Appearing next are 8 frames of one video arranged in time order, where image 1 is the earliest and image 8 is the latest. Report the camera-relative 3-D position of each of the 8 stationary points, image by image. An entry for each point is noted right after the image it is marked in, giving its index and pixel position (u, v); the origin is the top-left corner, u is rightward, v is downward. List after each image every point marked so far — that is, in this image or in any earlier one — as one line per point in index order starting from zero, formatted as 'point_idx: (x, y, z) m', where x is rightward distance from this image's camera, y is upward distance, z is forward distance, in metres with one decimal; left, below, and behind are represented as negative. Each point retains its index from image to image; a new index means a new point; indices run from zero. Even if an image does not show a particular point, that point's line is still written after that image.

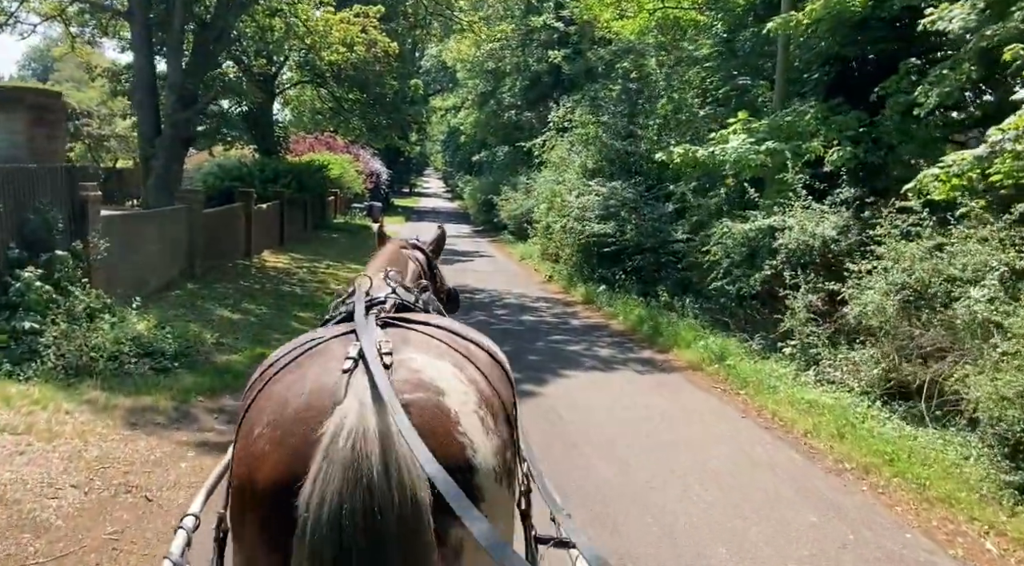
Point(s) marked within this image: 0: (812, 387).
0: (+3.4, -1.2, +10.3) m
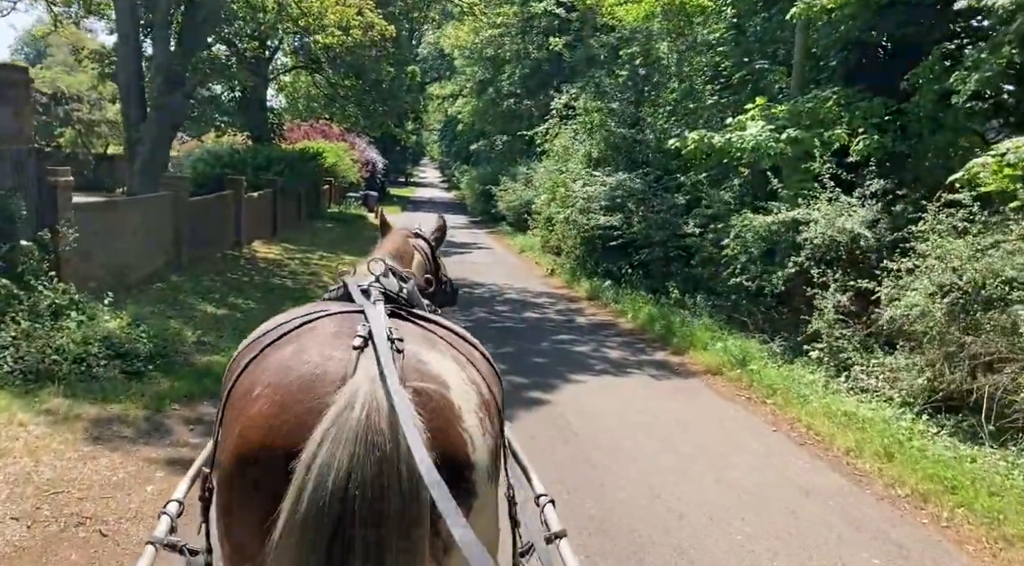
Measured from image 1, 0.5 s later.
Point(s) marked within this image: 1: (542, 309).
0: (+3.5, -1.2, +9.4) m
1: (+0.6, -0.5, +16.9) m
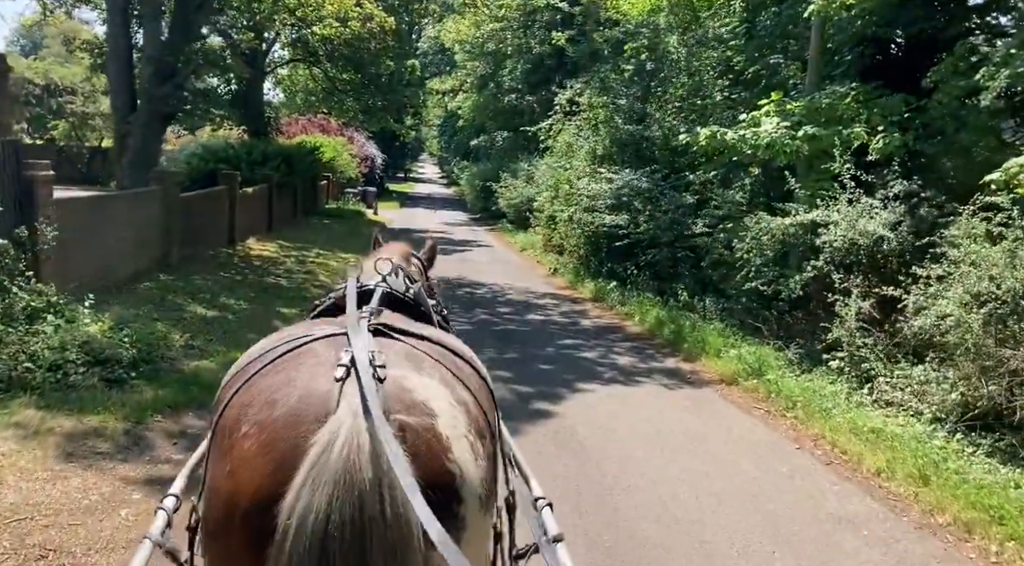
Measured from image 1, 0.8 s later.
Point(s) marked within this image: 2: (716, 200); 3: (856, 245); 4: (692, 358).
0: (+3.6, -1.3, +8.9) m
1: (+0.6, -0.5, +16.3) m
2: (+3.6, +1.4, +15.6) m
3: (+4.2, +0.5, +11.0) m
4: (+2.4, -1.0, +11.9) m
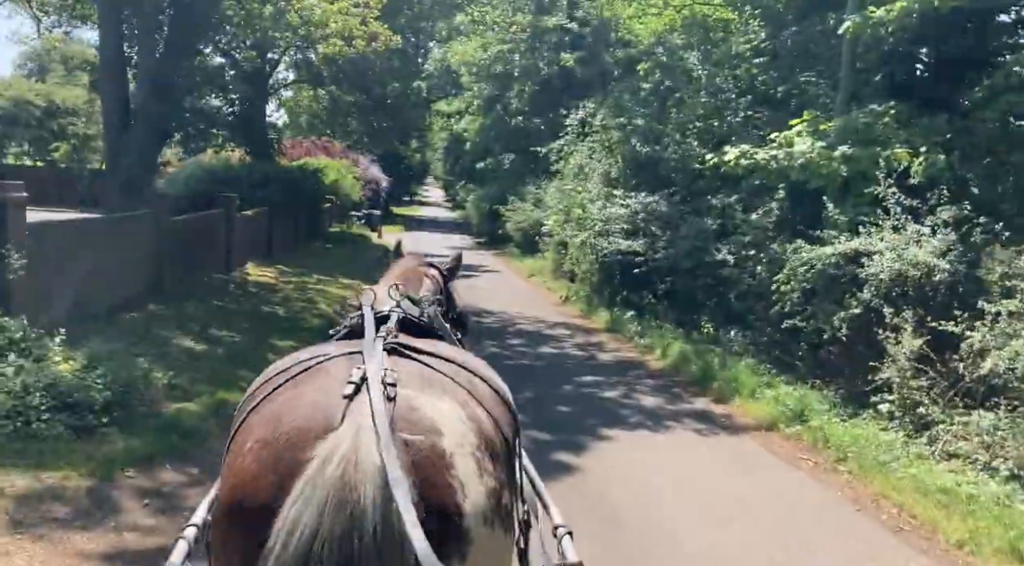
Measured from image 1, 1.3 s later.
0: (+3.7, -1.6, +7.9) m
1: (+0.8, -1.0, +15.3) m
2: (+3.8, +0.9, +14.6) m
3: (+4.4, +0.1, +10.0) m
4: (+2.6, -1.4, +10.9) m
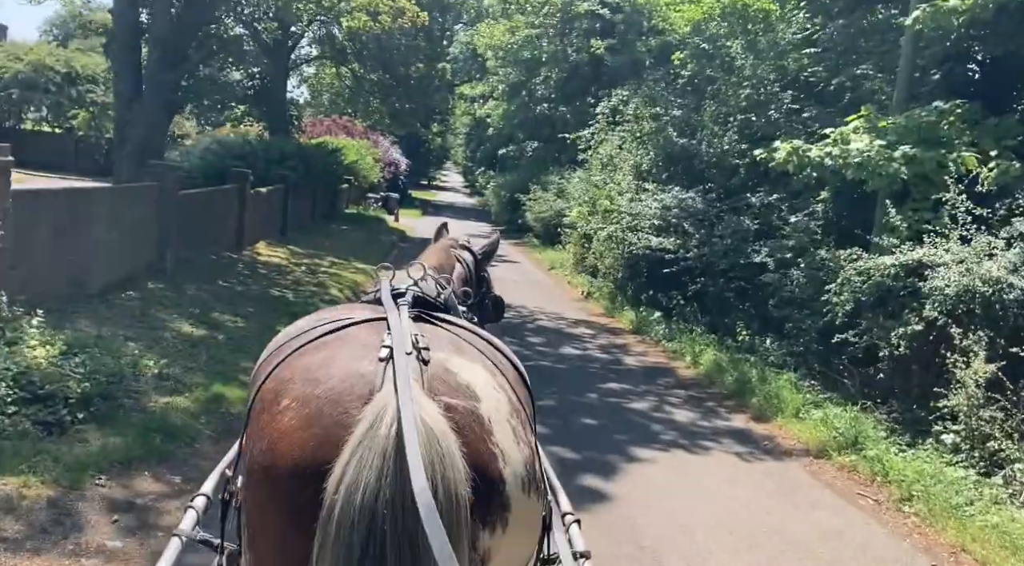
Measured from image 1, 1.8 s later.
0: (+3.9, -1.8, +6.9) m
1: (+1.1, -1.0, +14.4) m
2: (+4.2, +0.8, +13.6) m
3: (+4.7, -0.1, +9.0) m
4: (+2.8, -1.5, +10.0) m
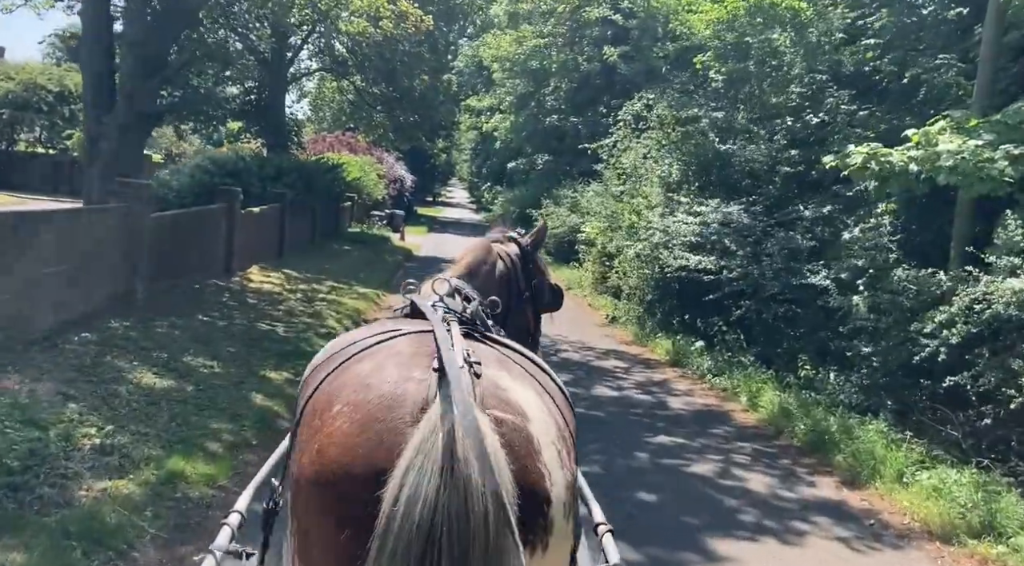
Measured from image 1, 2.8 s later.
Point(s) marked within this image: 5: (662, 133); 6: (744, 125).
0: (+4.2, -2.0, +5.0) m
1: (+1.5, -1.3, +12.5) m
2: (+4.5, +0.5, +11.8) m
3: (+4.9, -0.4, +7.1) m
4: (+3.1, -1.8, +8.1) m
5: (+3.0, +3.0, +18.0) m
6: (+4.1, +2.8, +15.7) m
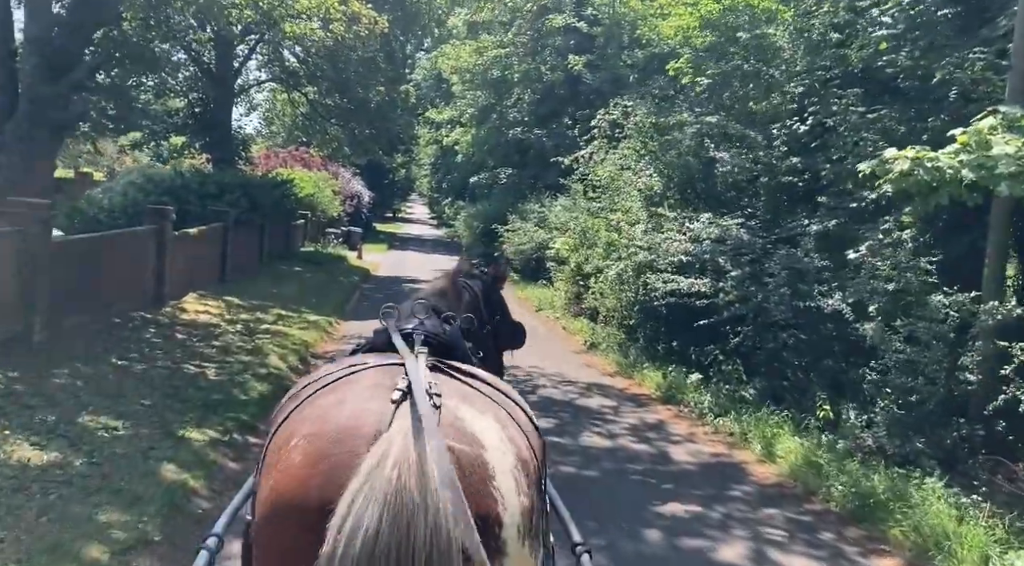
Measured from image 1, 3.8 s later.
0: (+4.2, -2.2, +3.4) m
1: (+1.1, -1.7, +10.8) m
2: (+4.1, +0.2, +10.2) m
3: (+4.8, -0.5, +5.6) m
4: (+3.0, -2.0, +6.4) m
5: (+2.4, +2.6, +16.4) m
6: (+3.6, +2.4, +14.2) m
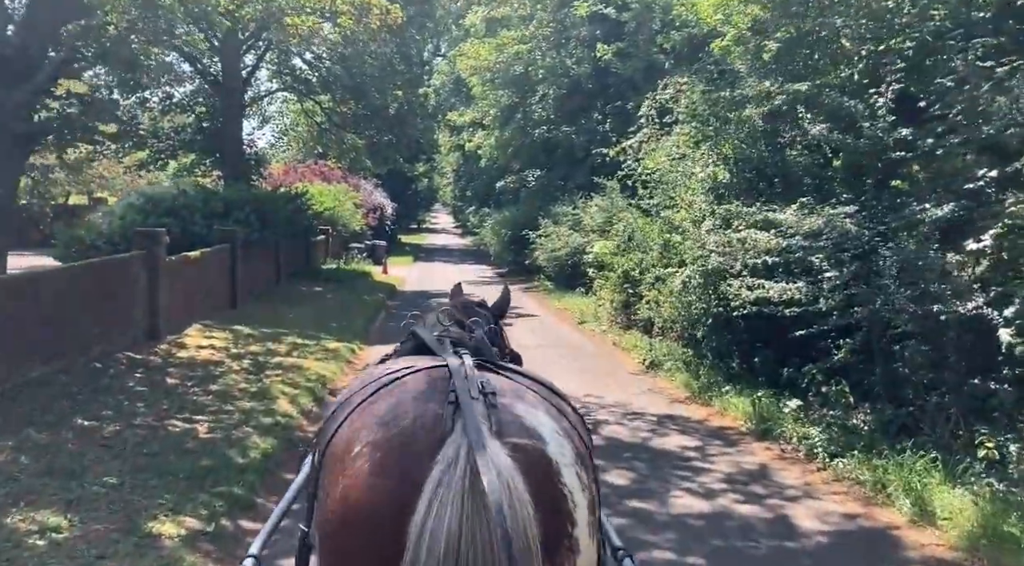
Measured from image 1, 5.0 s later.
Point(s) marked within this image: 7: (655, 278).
0: (+4.6, -2.1, +1.0) m
1: (+1.7, -1.8, +8.6) m
2: (+4.6, +0.2, +7.9) m
3: (+5.2, -0.5, +3.3) m
4: (+3.5, -2.0, +4.1) m
5: (+3.0, +2.5, +14.2) m
6: (+4.1, +2.4, +11.9) m
7: (+2.4, +0.1, +15.1) m
